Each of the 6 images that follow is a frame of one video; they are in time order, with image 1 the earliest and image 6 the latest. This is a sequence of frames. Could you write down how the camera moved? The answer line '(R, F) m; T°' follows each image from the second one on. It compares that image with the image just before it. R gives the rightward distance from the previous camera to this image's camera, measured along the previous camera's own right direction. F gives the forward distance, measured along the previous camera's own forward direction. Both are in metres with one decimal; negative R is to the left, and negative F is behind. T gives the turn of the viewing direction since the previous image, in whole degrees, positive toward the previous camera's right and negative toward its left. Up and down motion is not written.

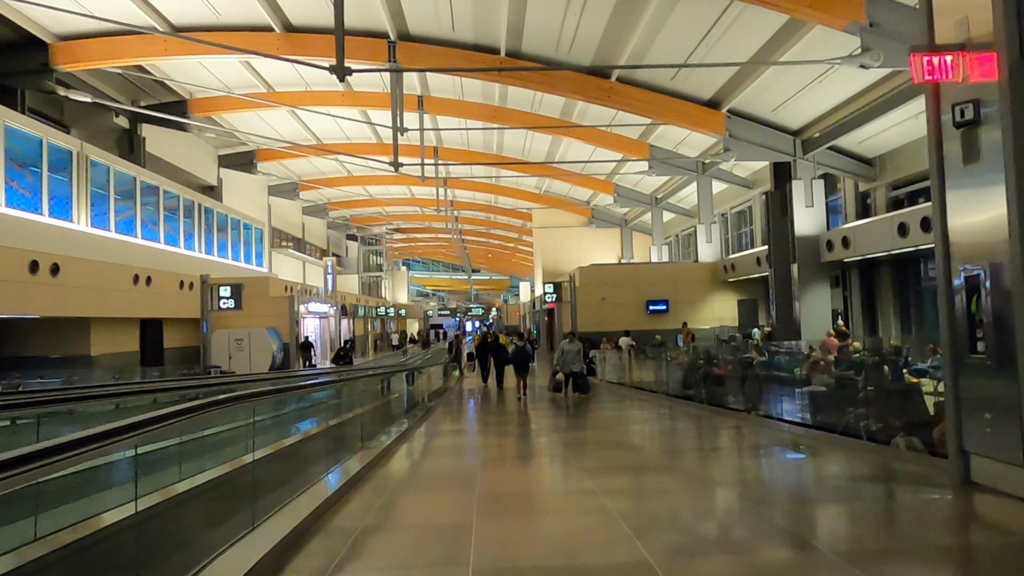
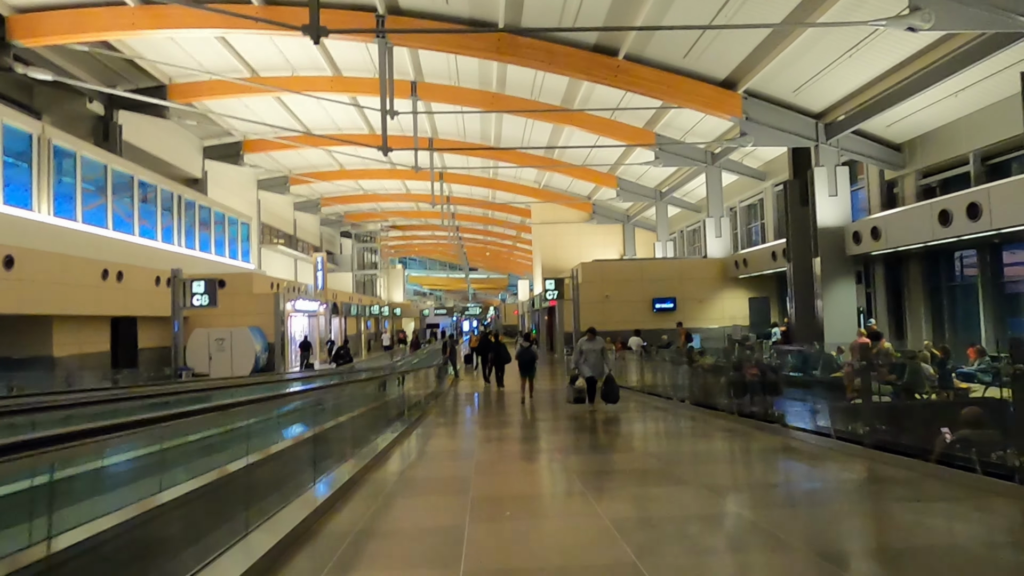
(0.0, +1.2) m; 0°
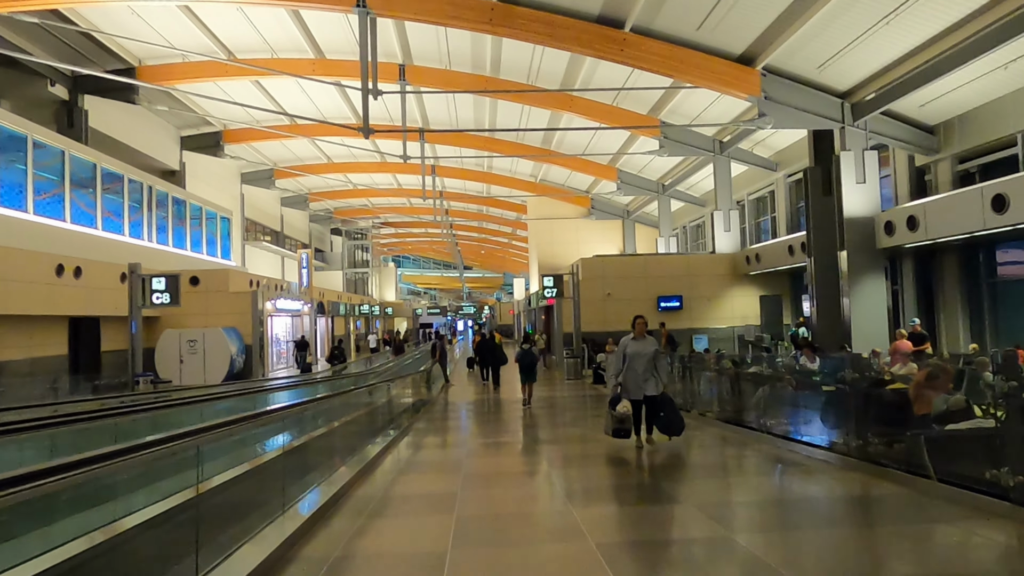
(0.0, +1.3) m; 0°
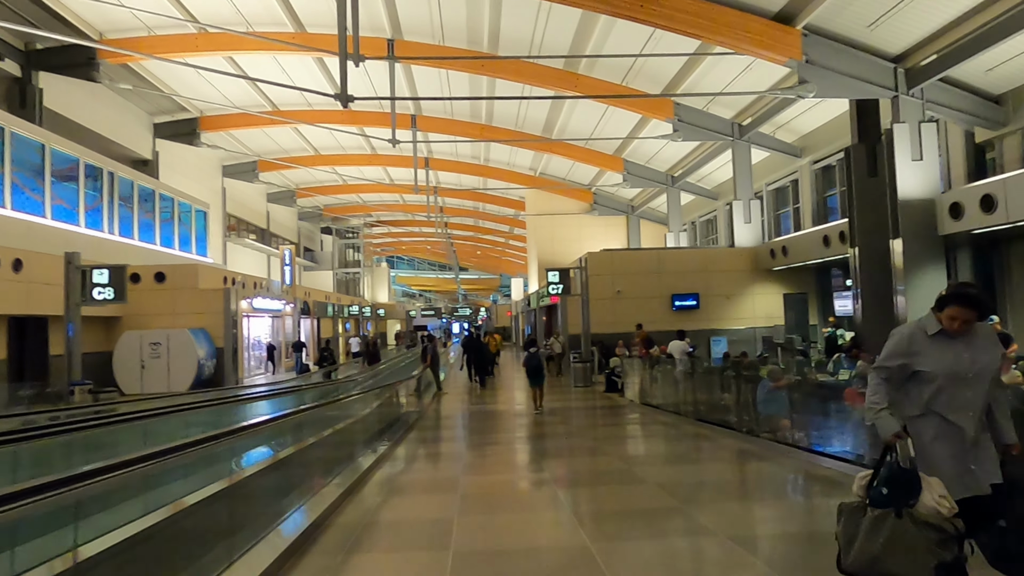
(-0.1, +1.8) m; 0°
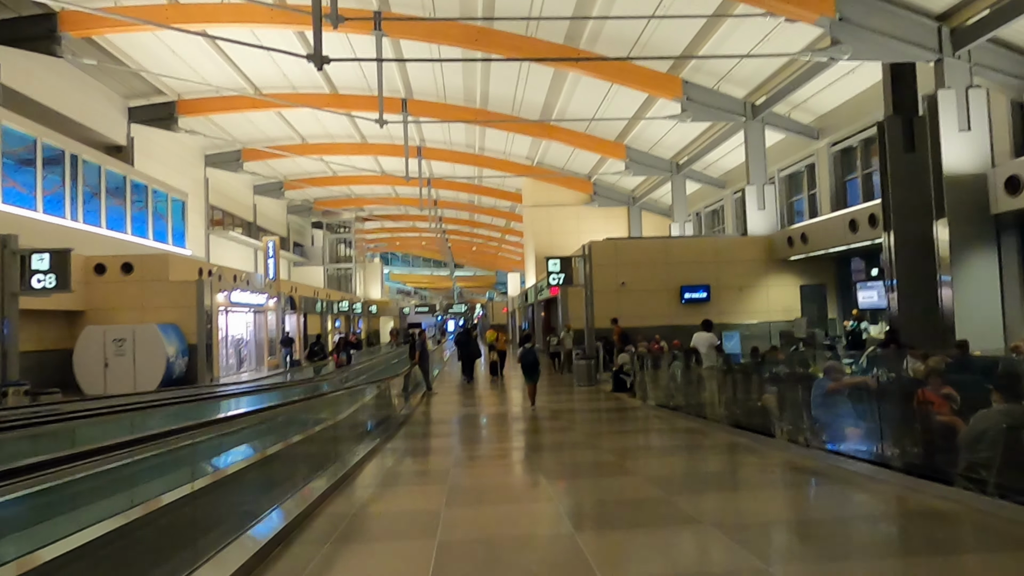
(0.0, +1.3) m; 0°
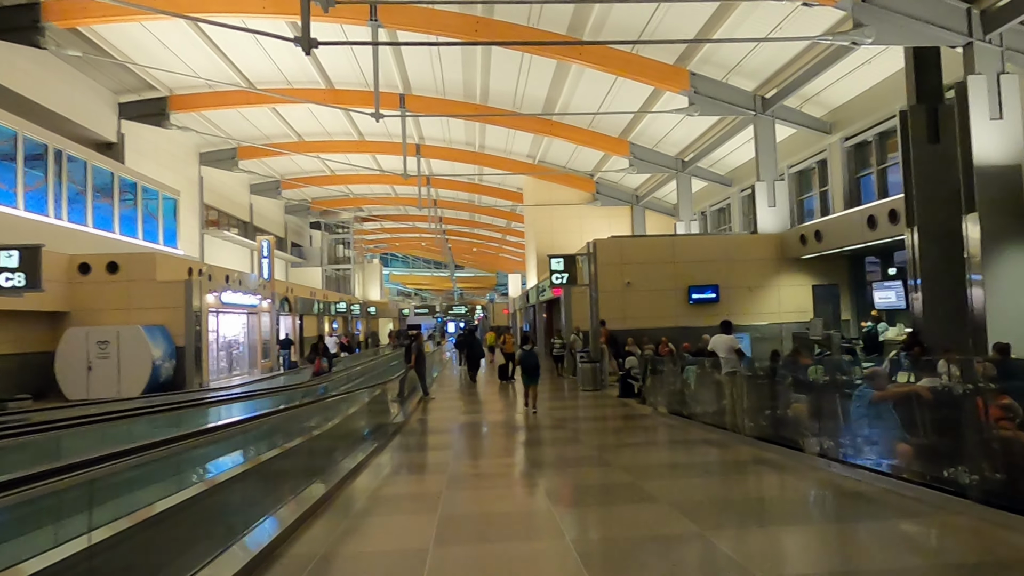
(0.0, +0.6) m; 0°
